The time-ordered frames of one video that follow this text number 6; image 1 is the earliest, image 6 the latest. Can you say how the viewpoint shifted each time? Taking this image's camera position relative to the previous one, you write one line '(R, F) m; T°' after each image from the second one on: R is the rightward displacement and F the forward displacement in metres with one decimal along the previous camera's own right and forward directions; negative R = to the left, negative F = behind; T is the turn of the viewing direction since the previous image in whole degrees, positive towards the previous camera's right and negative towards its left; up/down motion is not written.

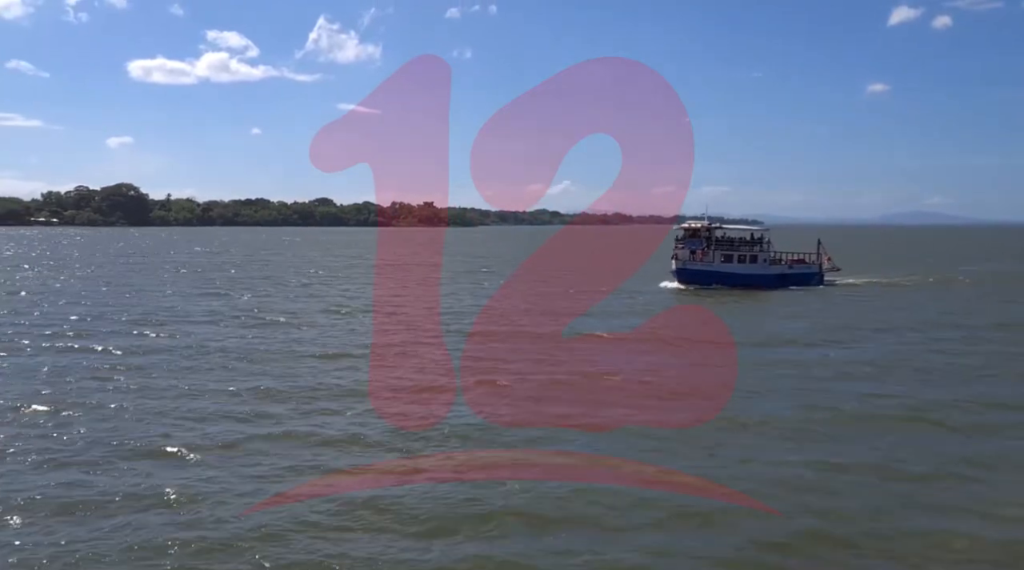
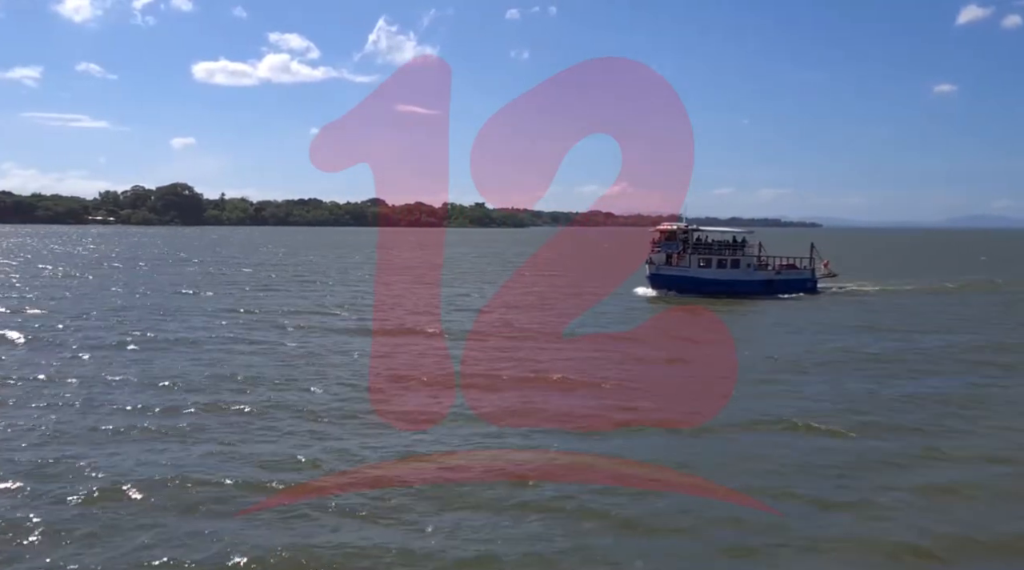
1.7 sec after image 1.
(+2.0, +0.4) m; -3°
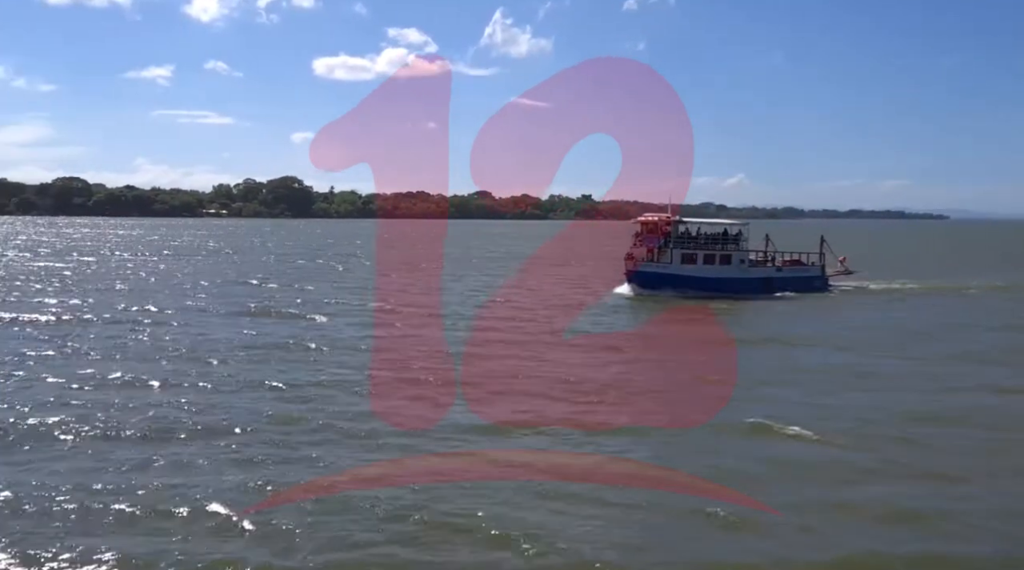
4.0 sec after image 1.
(+3.2, +0.8) m; -6°
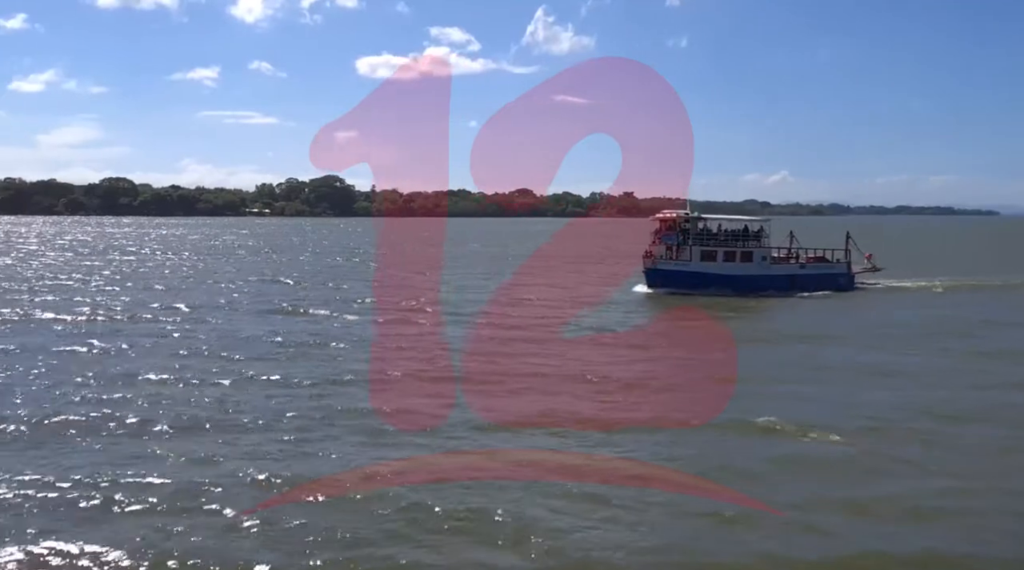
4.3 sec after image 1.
(+0.6, +0.1) m; -2°
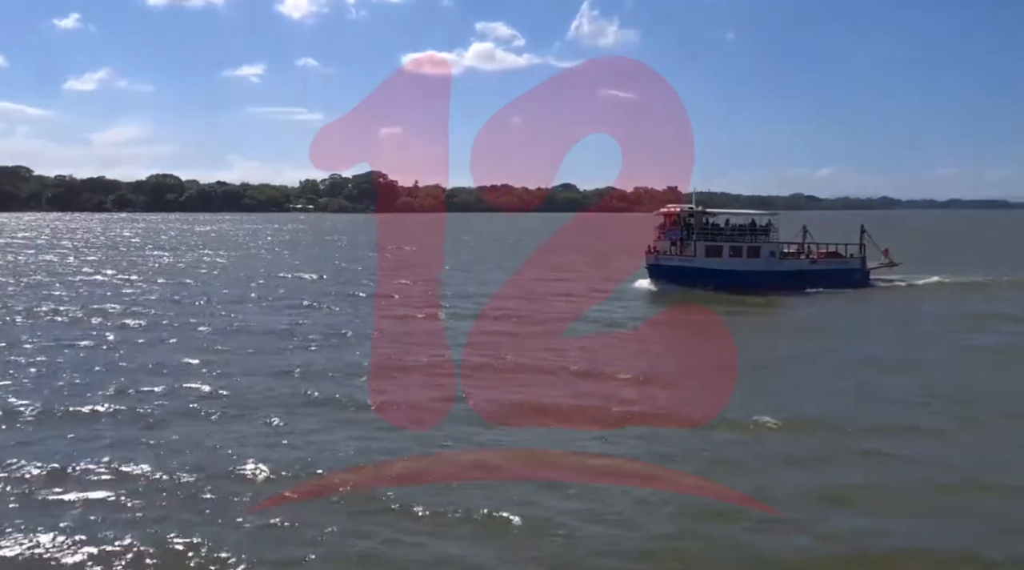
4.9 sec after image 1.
(+1.0, +0.2) m; -2°
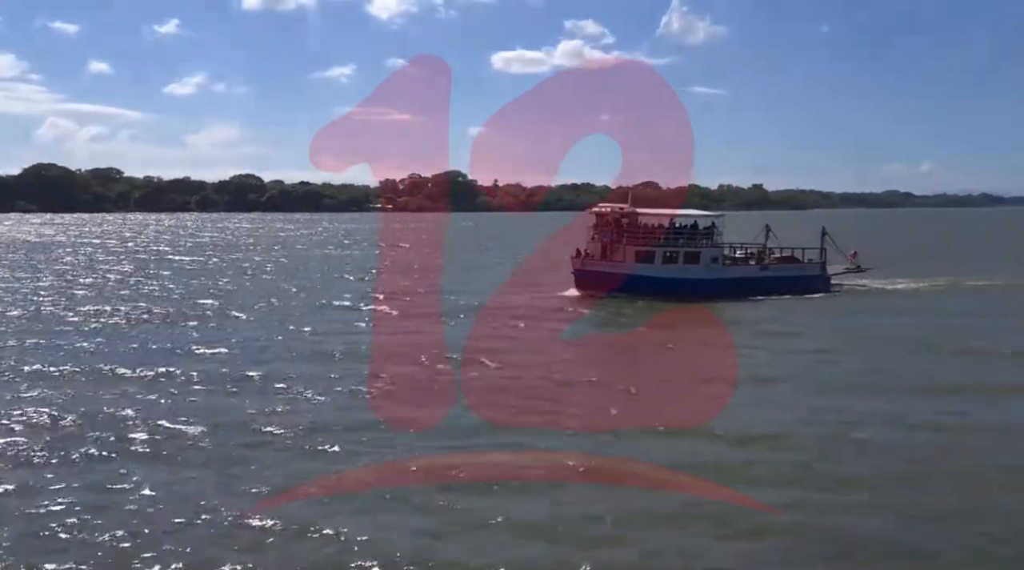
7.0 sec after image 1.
(+3.6, +0.7) m; -5°
